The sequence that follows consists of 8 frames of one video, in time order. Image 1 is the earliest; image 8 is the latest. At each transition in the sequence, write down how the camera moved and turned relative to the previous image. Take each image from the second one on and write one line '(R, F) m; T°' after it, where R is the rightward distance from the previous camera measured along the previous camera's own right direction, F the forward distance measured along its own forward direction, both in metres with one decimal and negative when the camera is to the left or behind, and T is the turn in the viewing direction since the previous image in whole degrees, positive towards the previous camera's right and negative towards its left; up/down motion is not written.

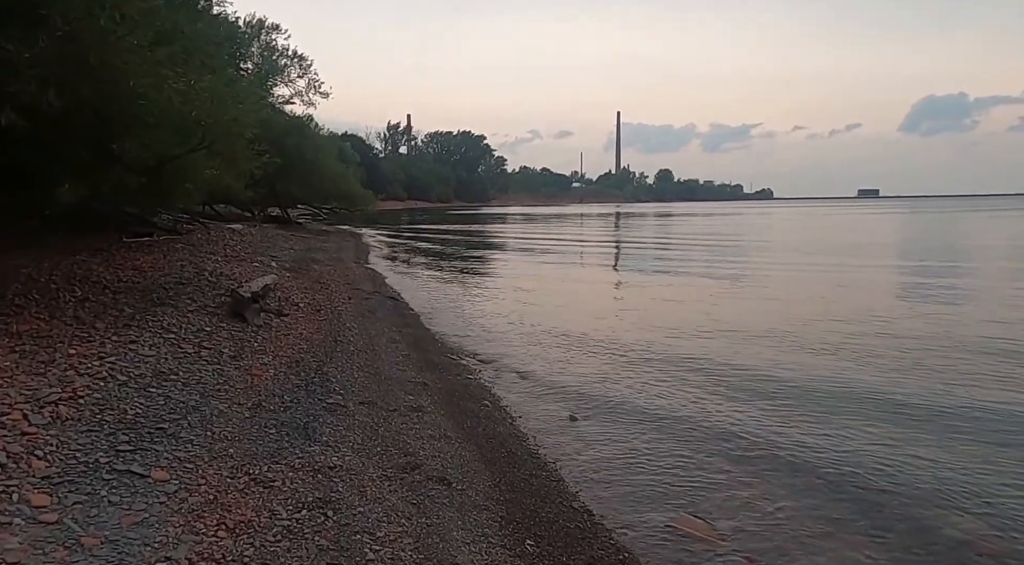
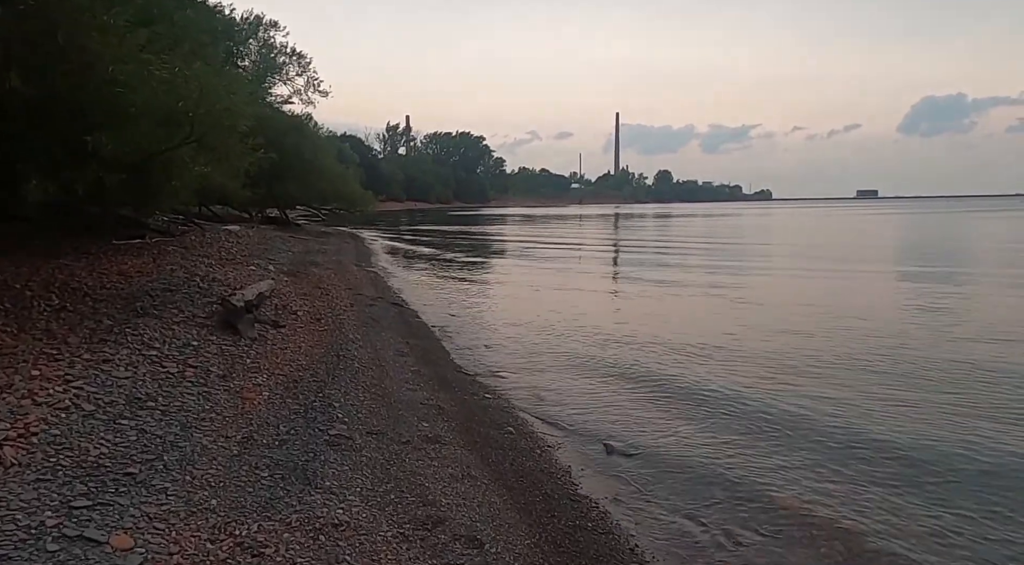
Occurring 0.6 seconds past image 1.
(-0.3, +1.1) m; 0°
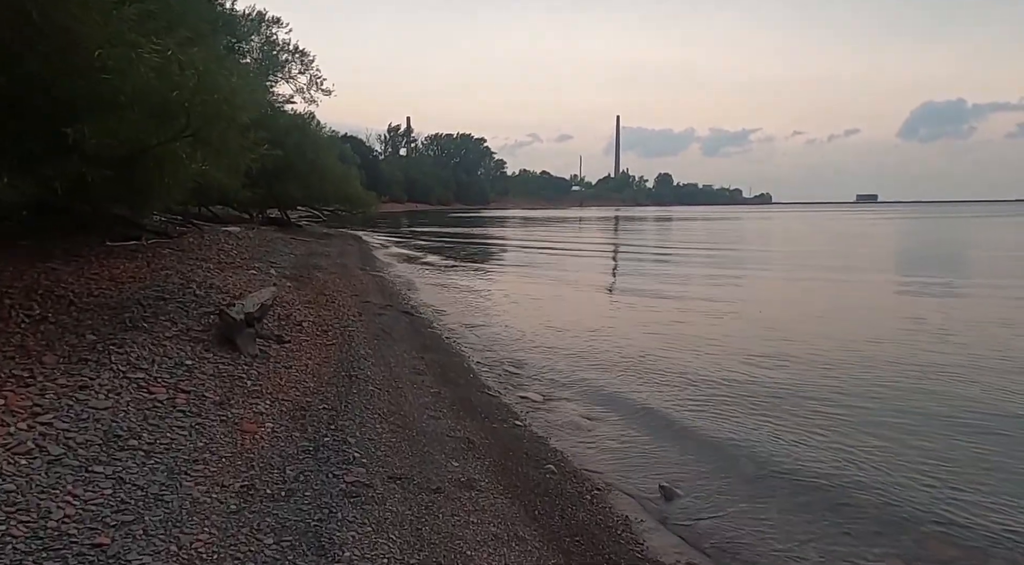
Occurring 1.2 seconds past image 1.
(-0.4, +1.1) m; 0°
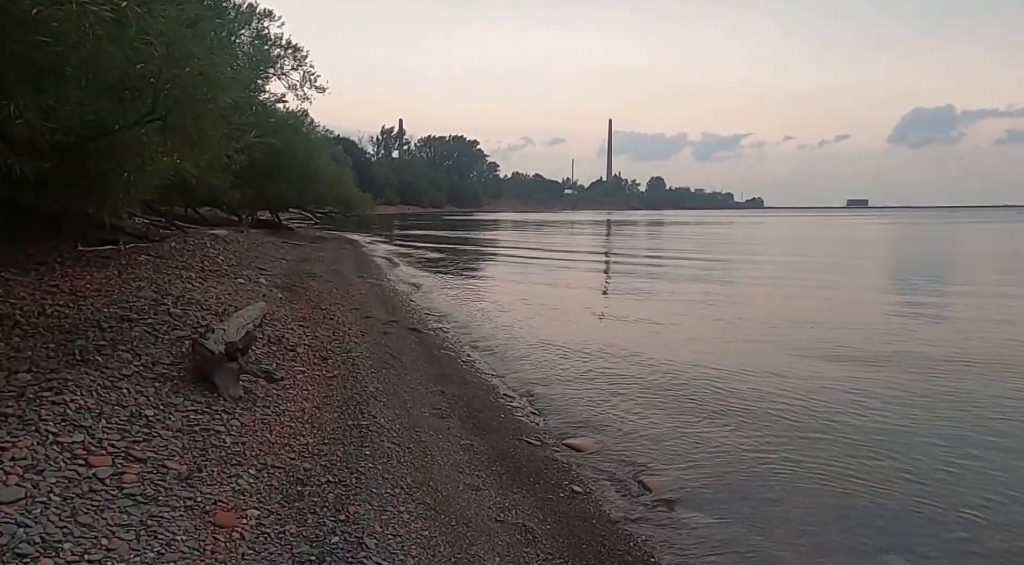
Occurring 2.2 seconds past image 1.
(-0.6, +2.0) m; +1°
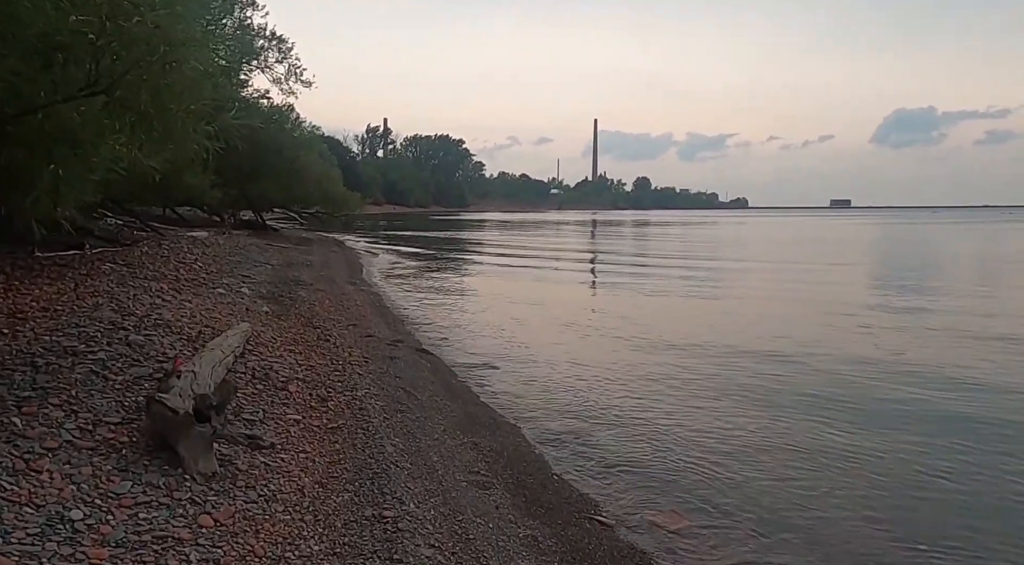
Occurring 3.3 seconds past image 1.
(-0.7, +2.0) m; +1°
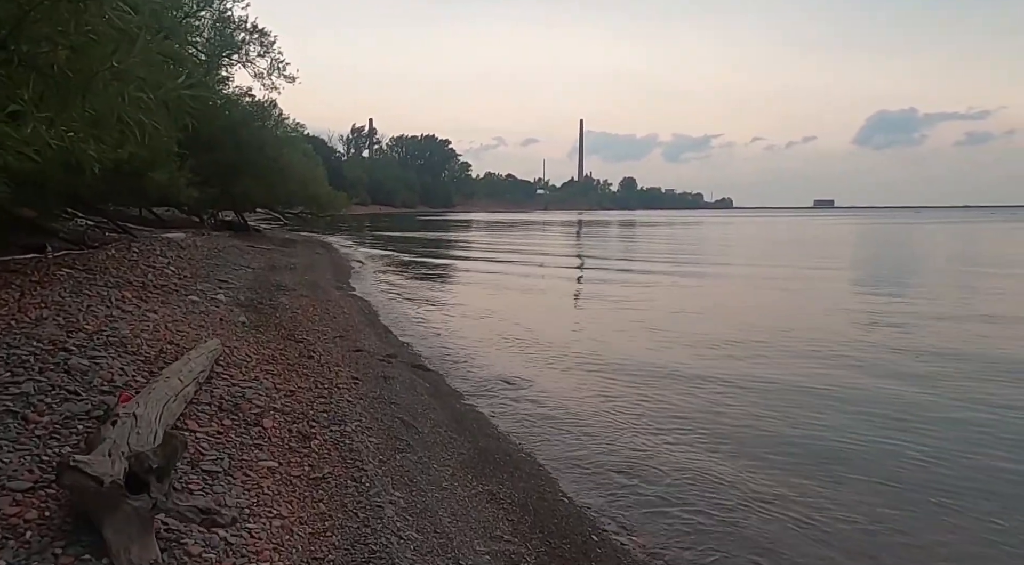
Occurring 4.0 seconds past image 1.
(-0.3, +1.4) m; +1°
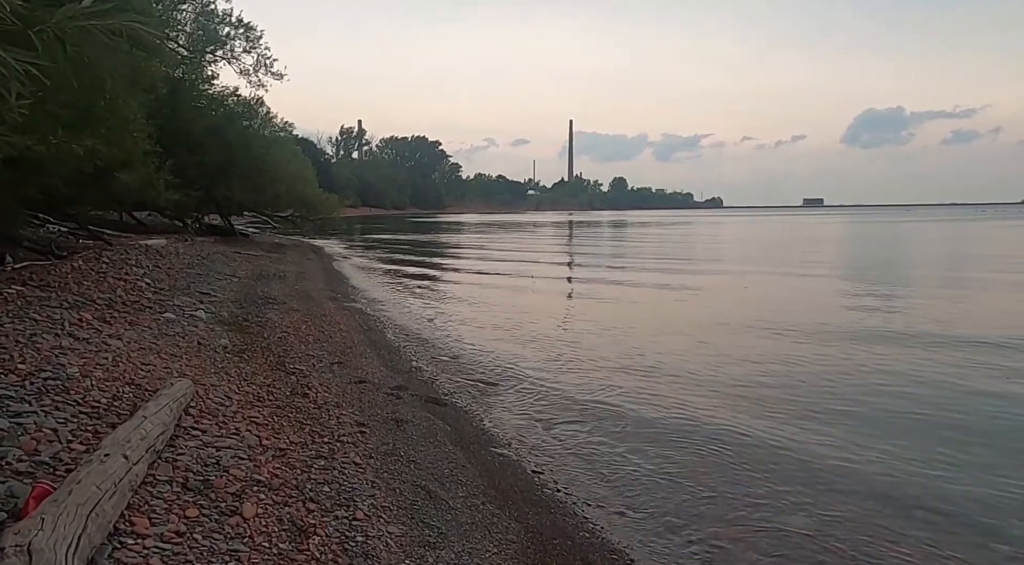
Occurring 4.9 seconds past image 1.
(-0.6, +1.9) m; +1°
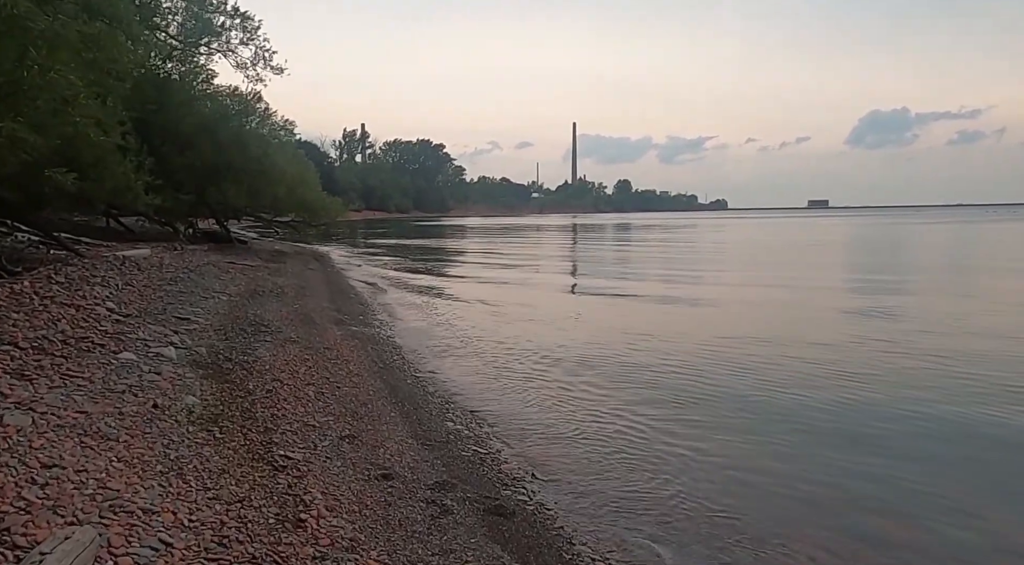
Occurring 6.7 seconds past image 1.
(-0.9, +3.3) m; 0°
